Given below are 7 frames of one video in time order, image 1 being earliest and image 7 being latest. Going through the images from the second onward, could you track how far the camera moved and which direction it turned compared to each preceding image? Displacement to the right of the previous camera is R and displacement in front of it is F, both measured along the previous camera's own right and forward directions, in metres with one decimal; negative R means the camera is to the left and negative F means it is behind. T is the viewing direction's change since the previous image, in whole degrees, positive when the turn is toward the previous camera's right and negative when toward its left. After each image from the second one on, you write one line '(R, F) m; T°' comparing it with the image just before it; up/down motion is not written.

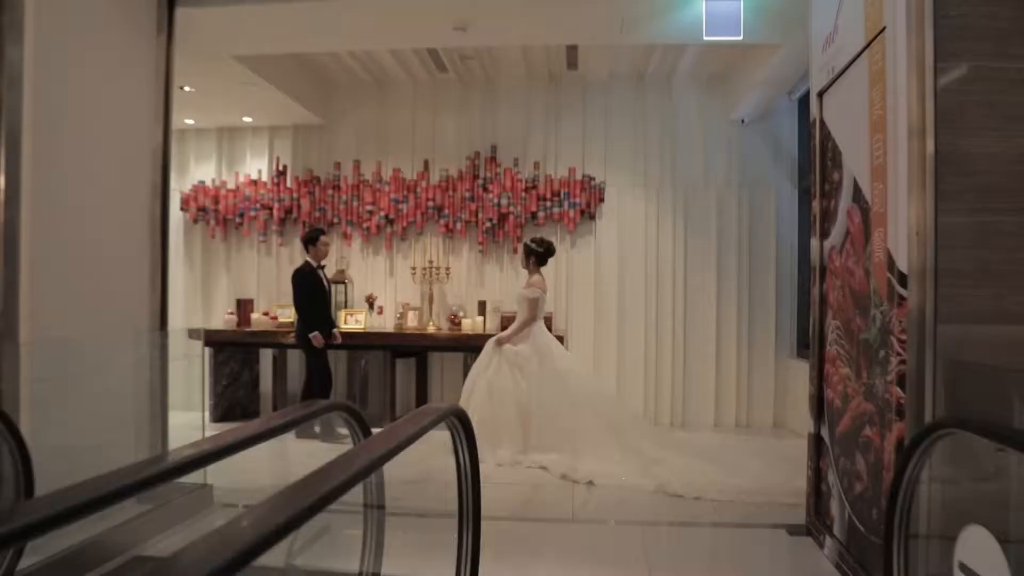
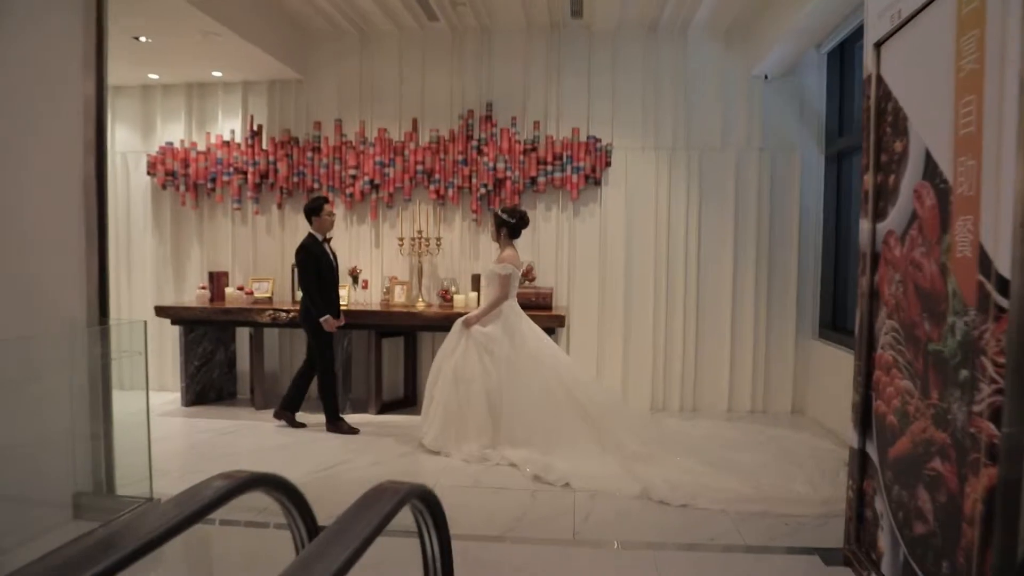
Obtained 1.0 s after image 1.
(0.0, +0.5) m; 0°
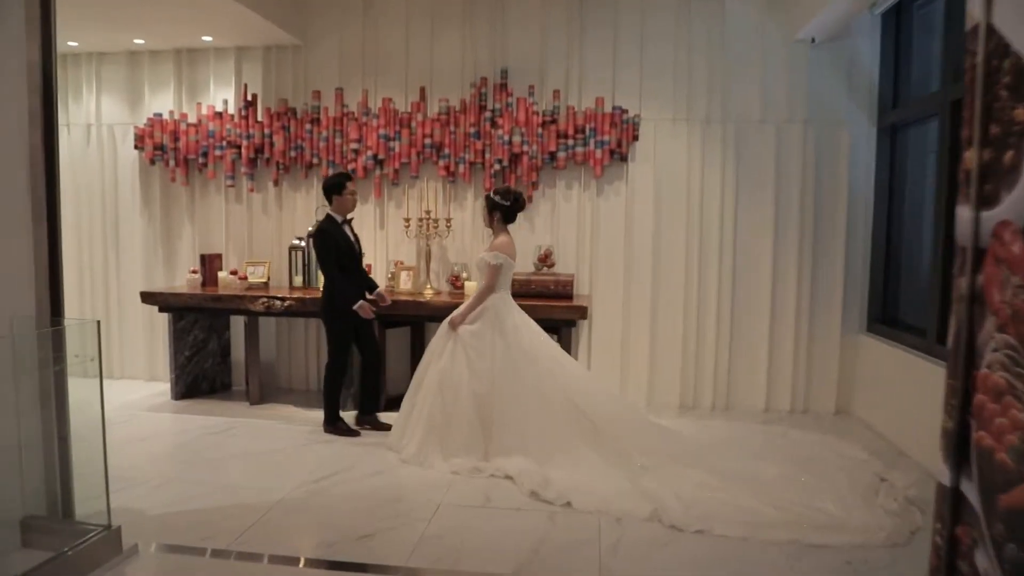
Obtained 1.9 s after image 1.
(0.0, +0.5) m; -1°
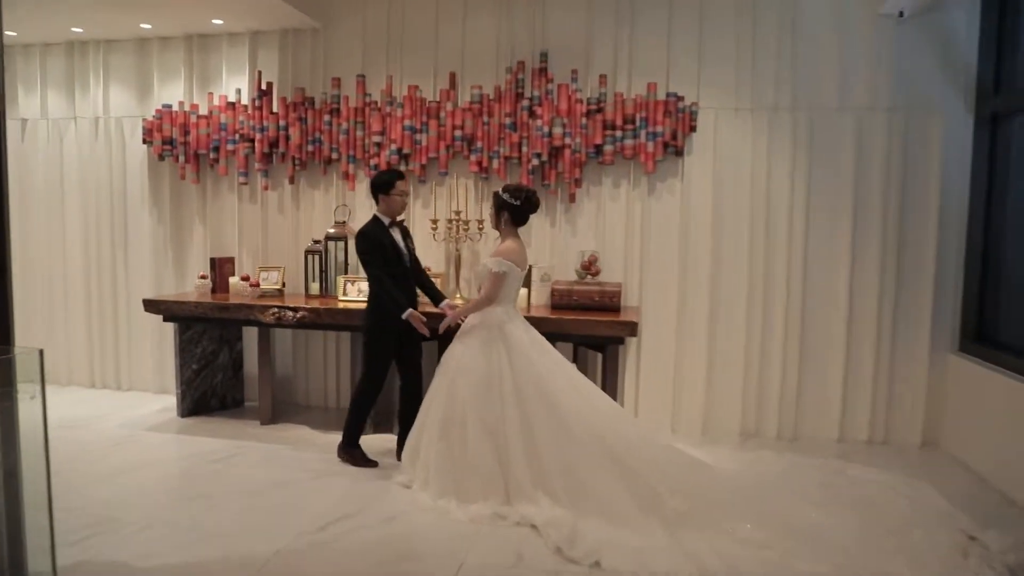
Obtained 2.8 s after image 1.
(0.0, +0.5) m; -3°
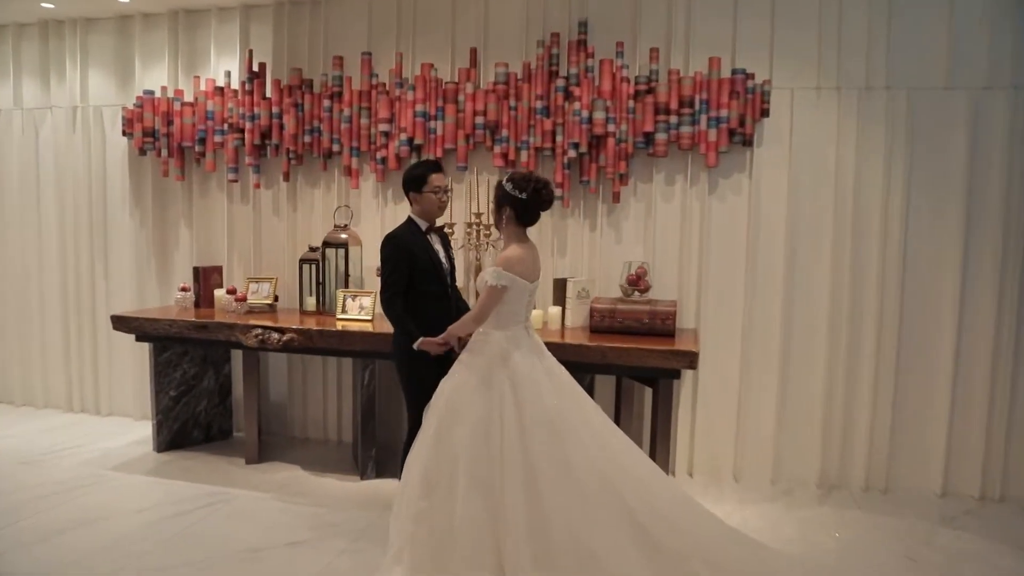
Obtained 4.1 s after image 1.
(0.0, +0.7) m; -3°
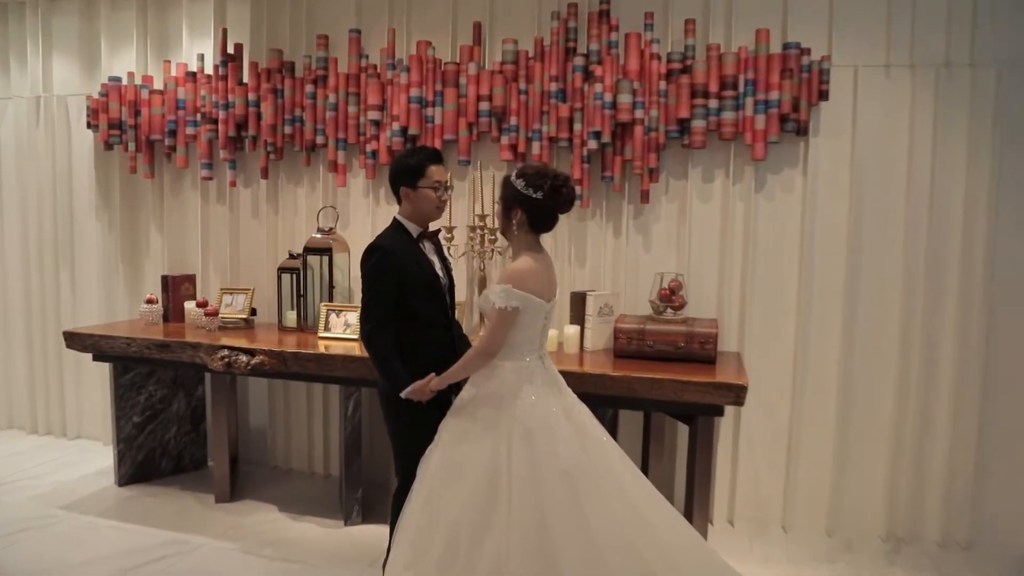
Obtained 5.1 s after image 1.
(0.0, +0.5) m; -1°
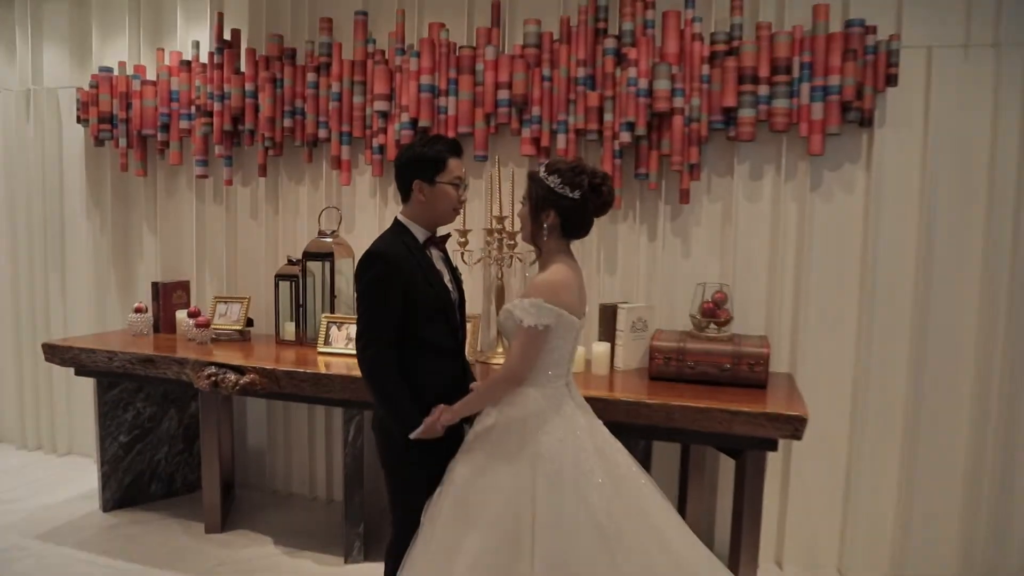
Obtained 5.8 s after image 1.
(0.0, +0.3) m; -2°
